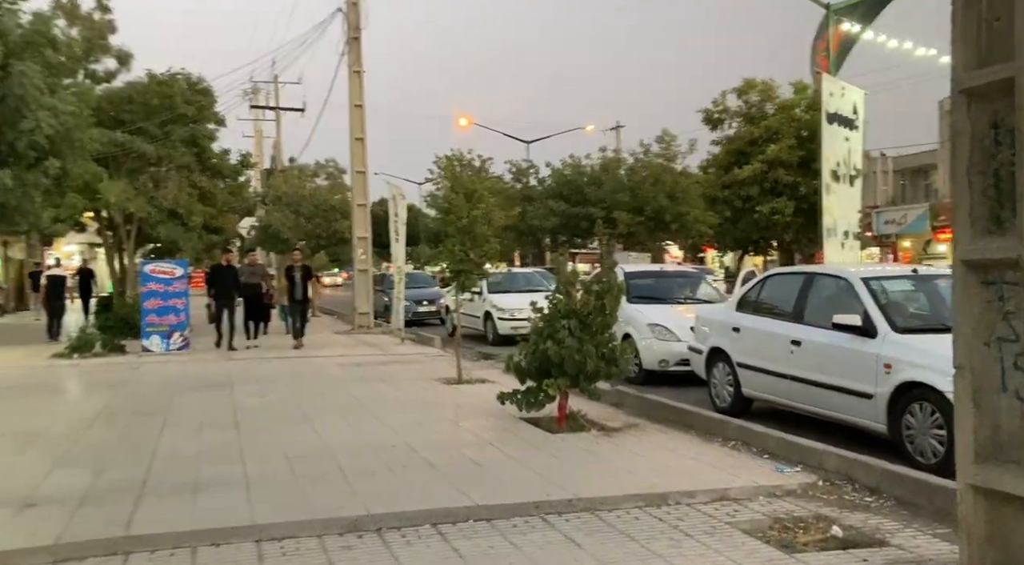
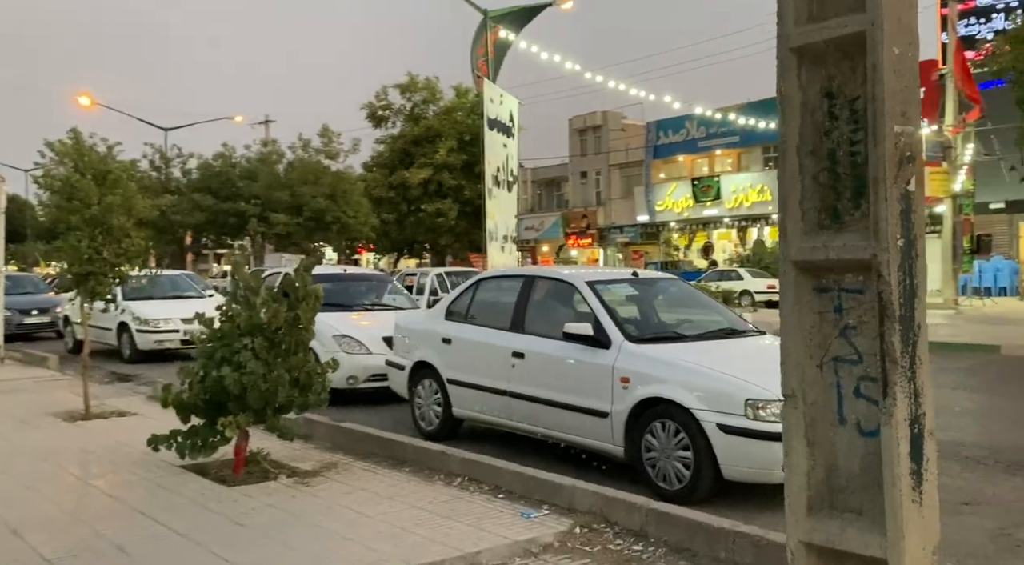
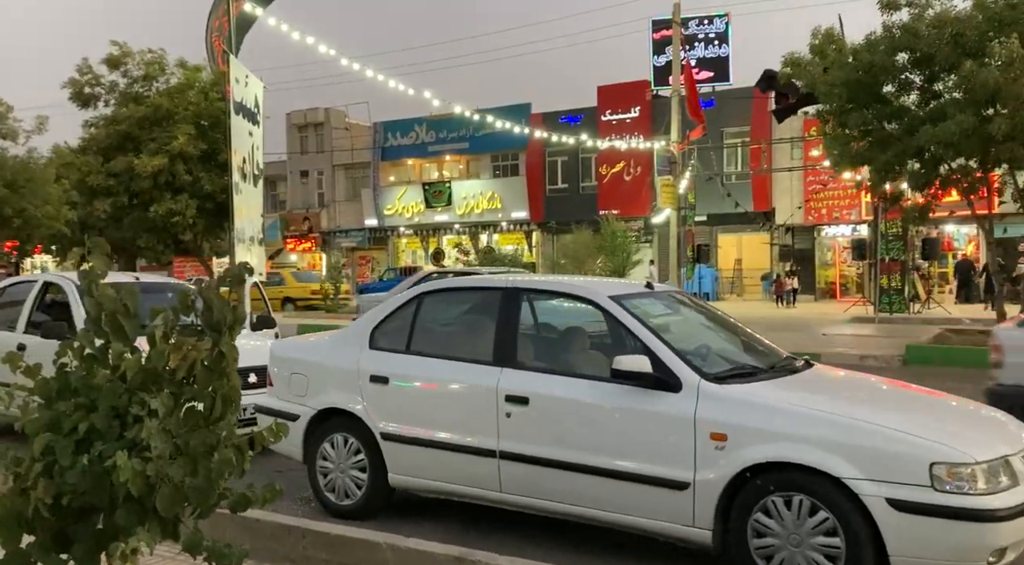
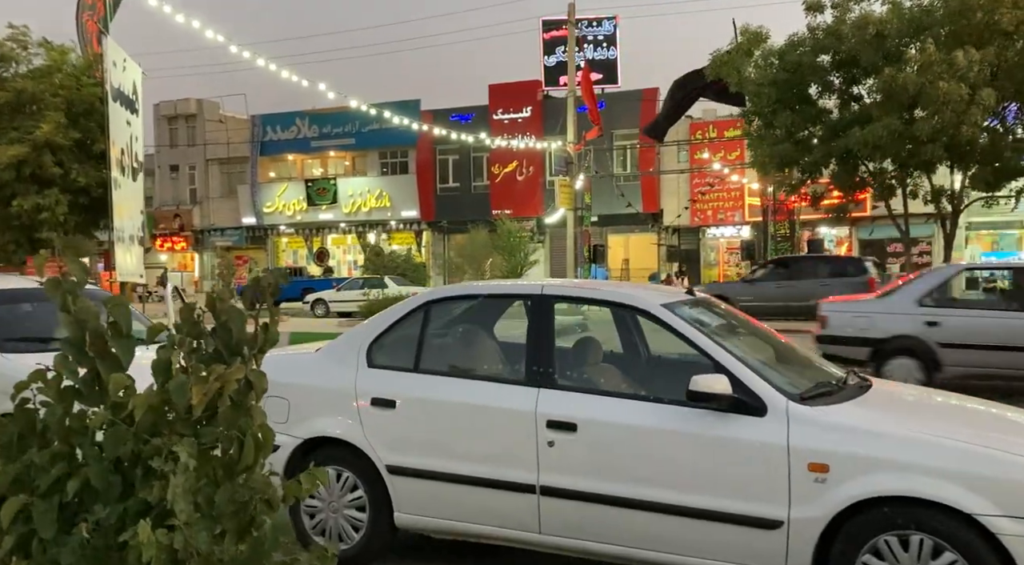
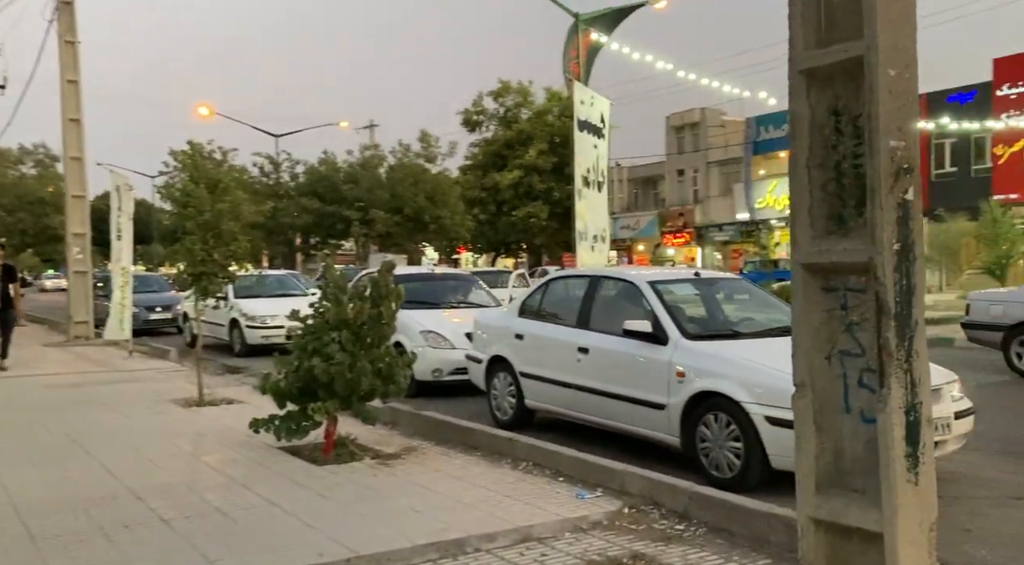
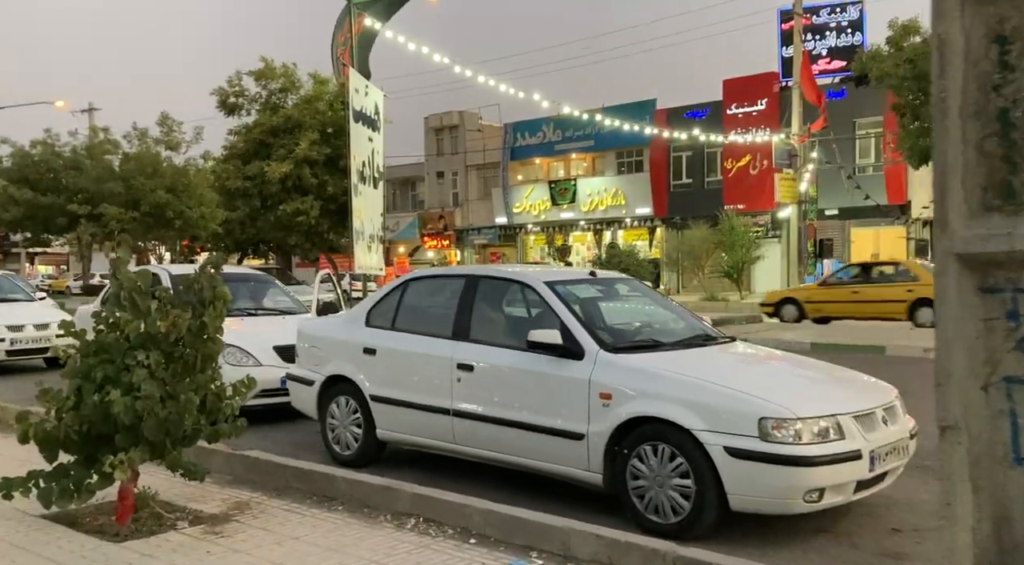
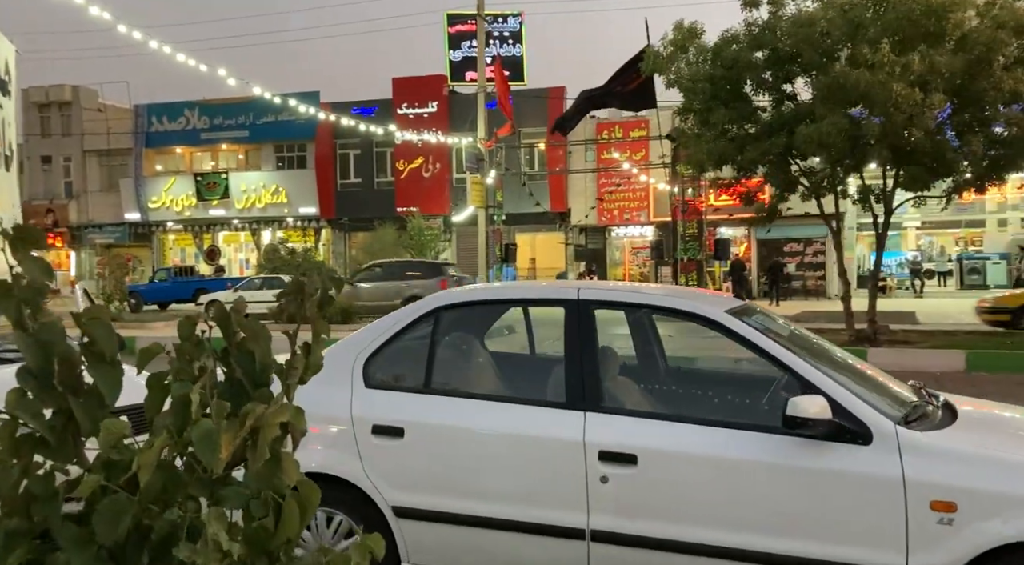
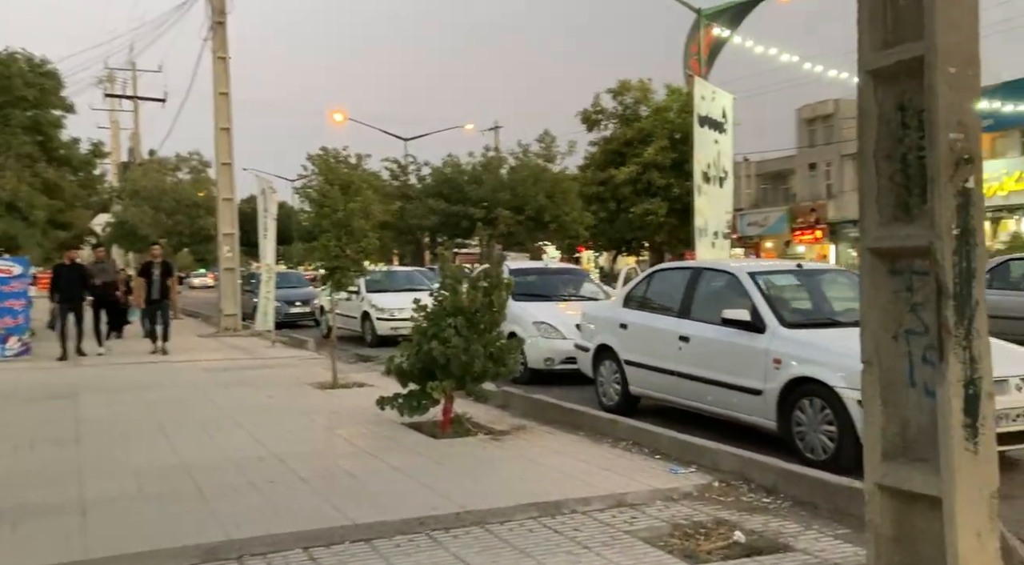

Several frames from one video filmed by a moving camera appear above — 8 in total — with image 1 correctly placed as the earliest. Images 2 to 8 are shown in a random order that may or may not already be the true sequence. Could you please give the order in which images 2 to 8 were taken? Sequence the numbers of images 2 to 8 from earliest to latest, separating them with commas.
8, 5, 2, 6, 3, 4, 7
